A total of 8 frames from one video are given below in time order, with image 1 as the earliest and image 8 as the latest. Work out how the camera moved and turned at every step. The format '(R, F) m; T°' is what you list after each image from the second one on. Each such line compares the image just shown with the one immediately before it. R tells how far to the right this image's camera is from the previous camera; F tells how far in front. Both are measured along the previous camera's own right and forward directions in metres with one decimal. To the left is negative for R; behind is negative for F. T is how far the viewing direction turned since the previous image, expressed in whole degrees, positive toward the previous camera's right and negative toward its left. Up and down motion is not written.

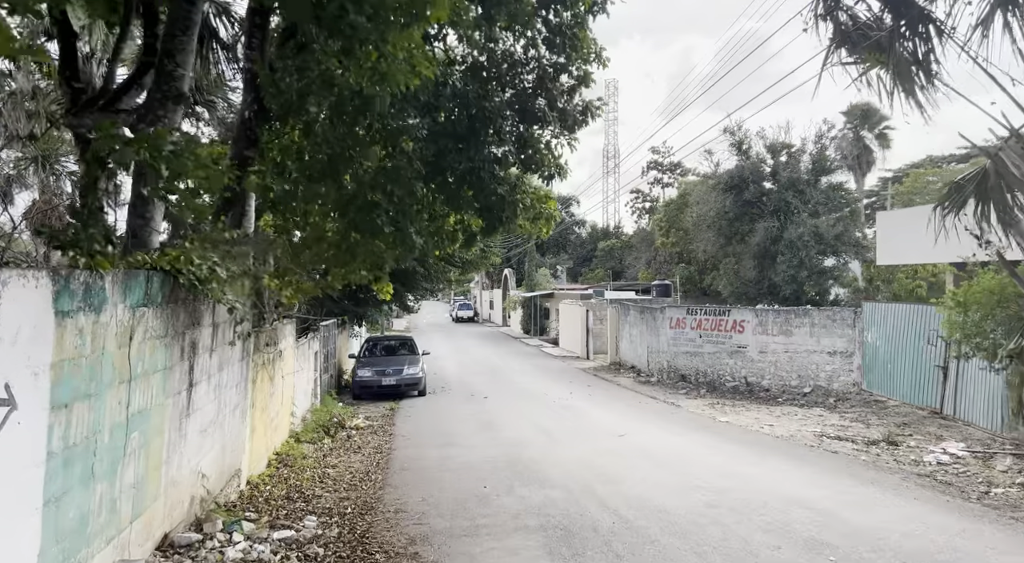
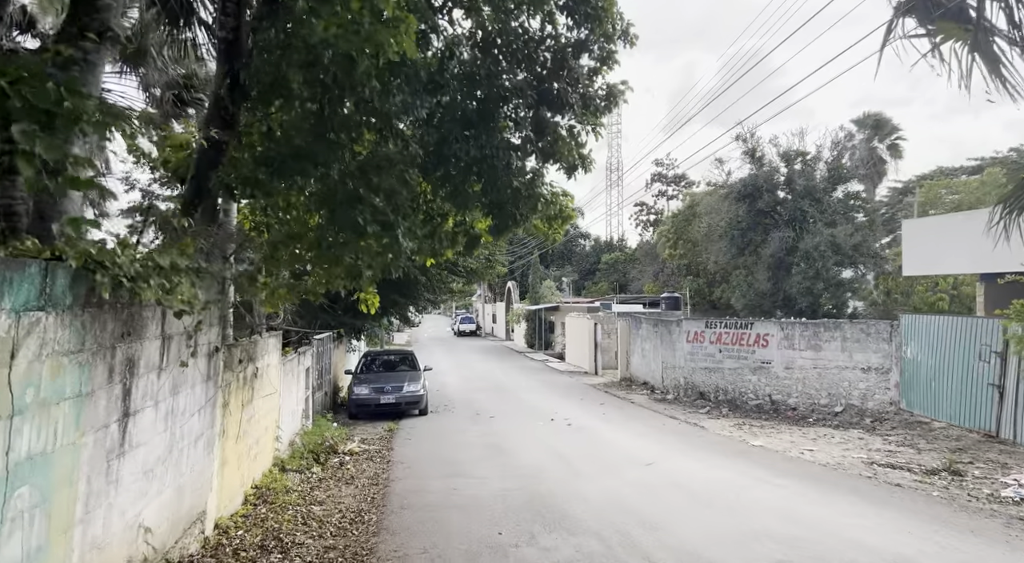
(-0.1, +1.0) m; 0°
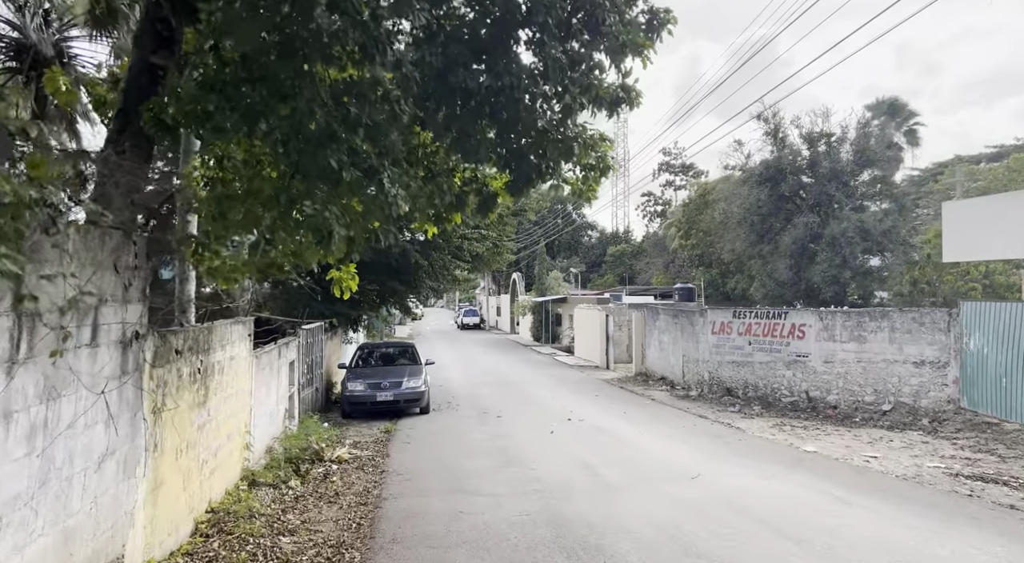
(-0.1, +1.4) m; 0°
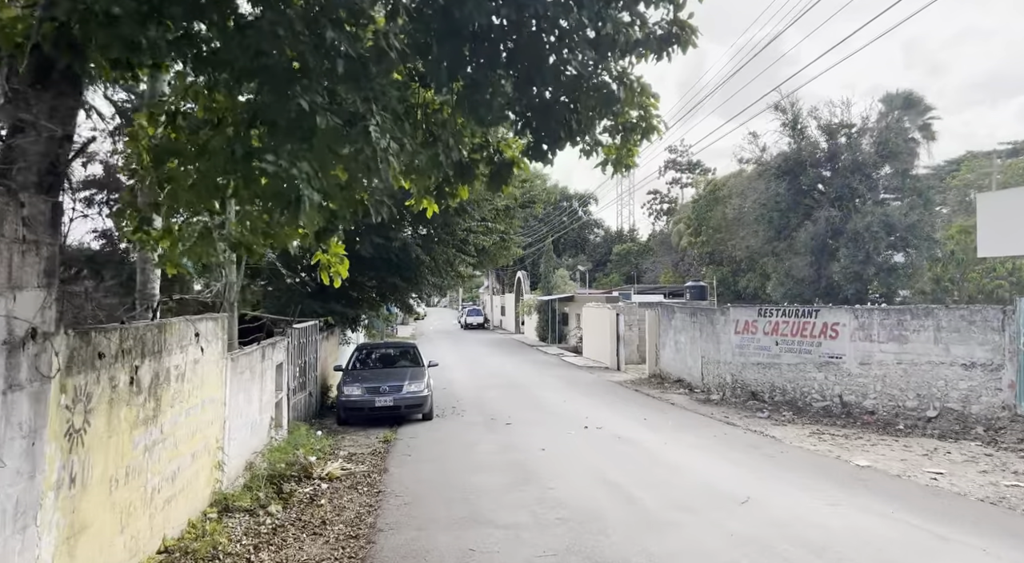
(-0.1, +1.0) m; 0°
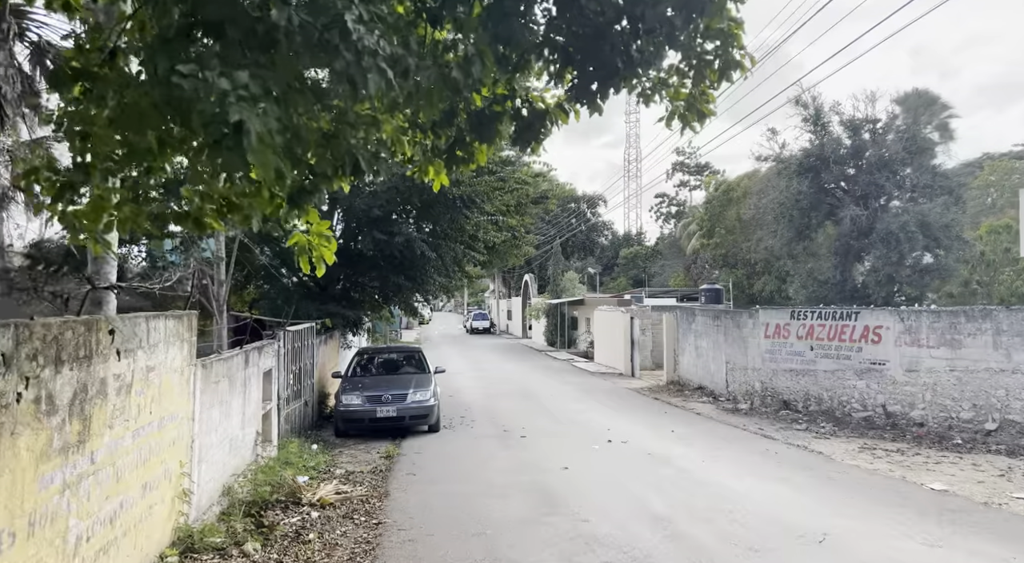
(-0.2, +1.0) m; 0°
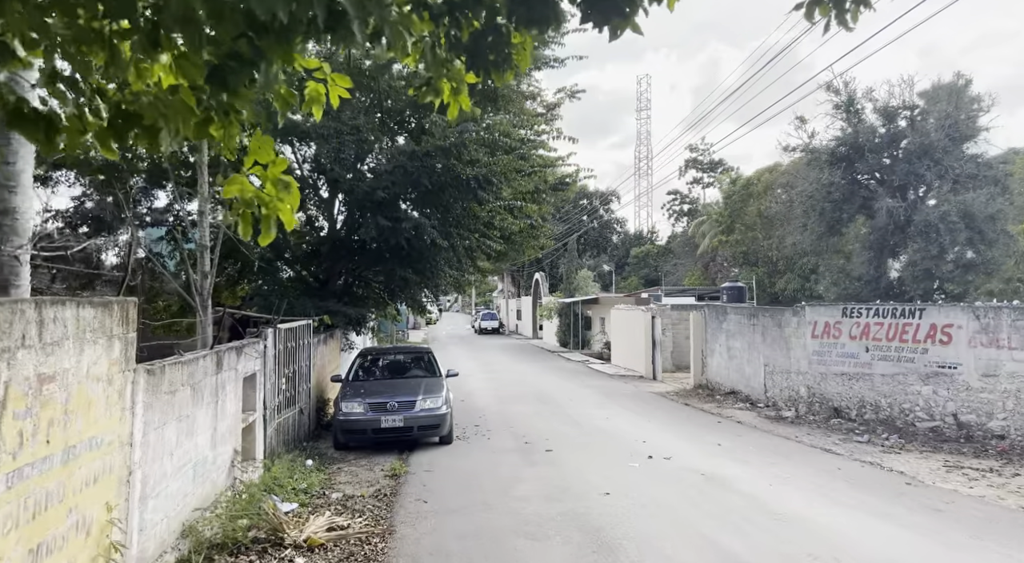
(-0.2, +1.3) m; -1°
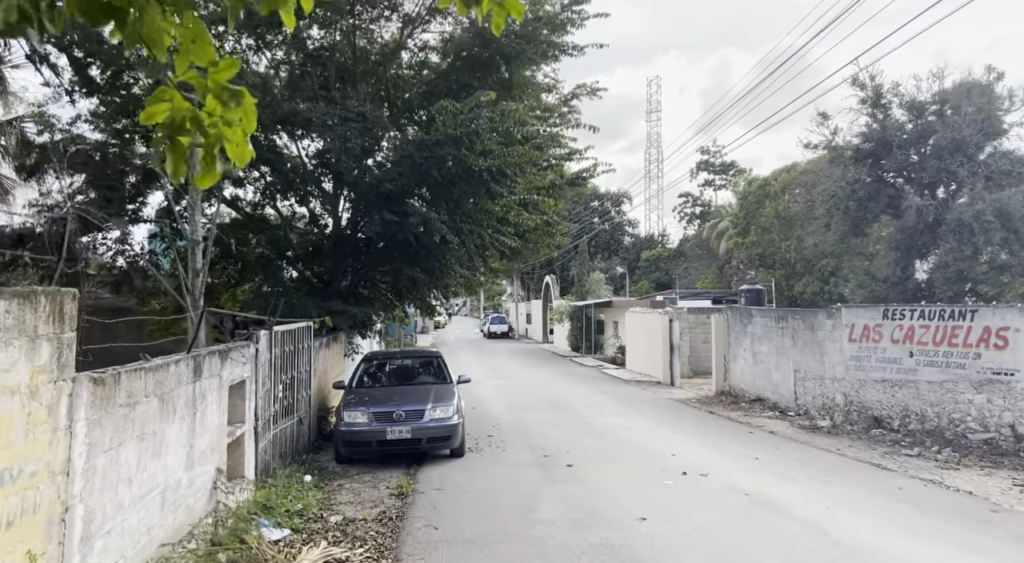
(-0.1, +0.8) m; -1°
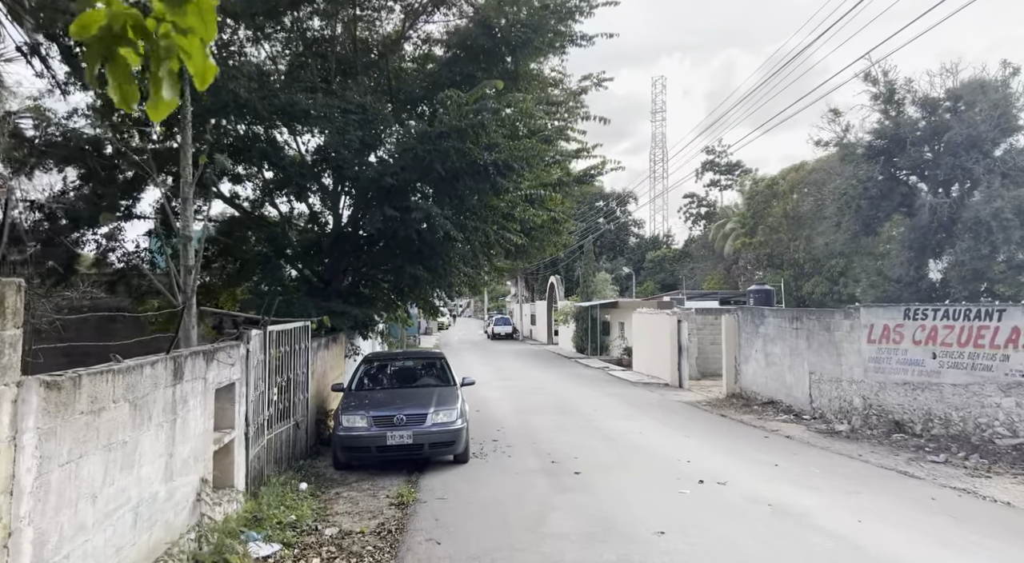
(0.0, +0.4) m; 0°
